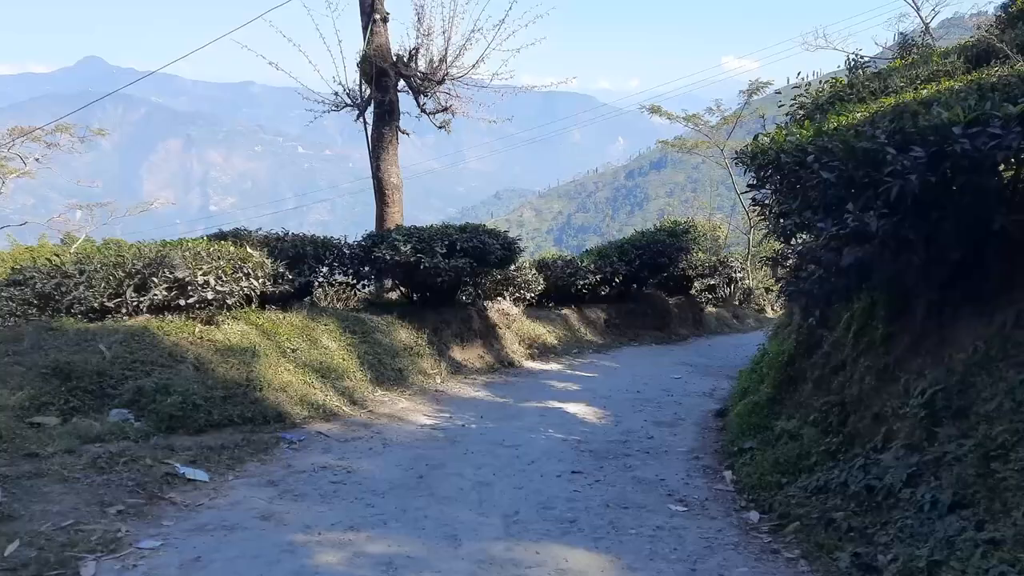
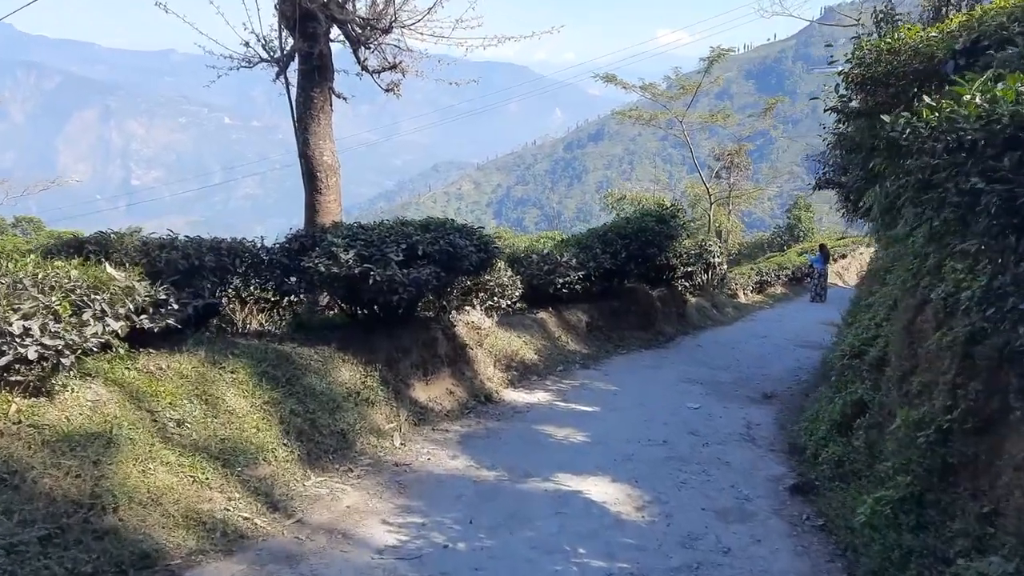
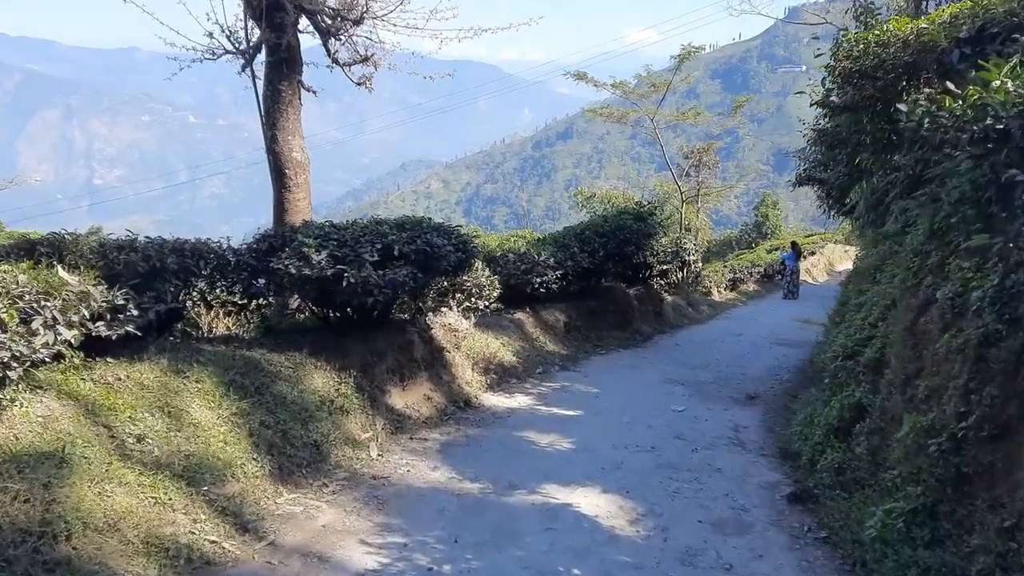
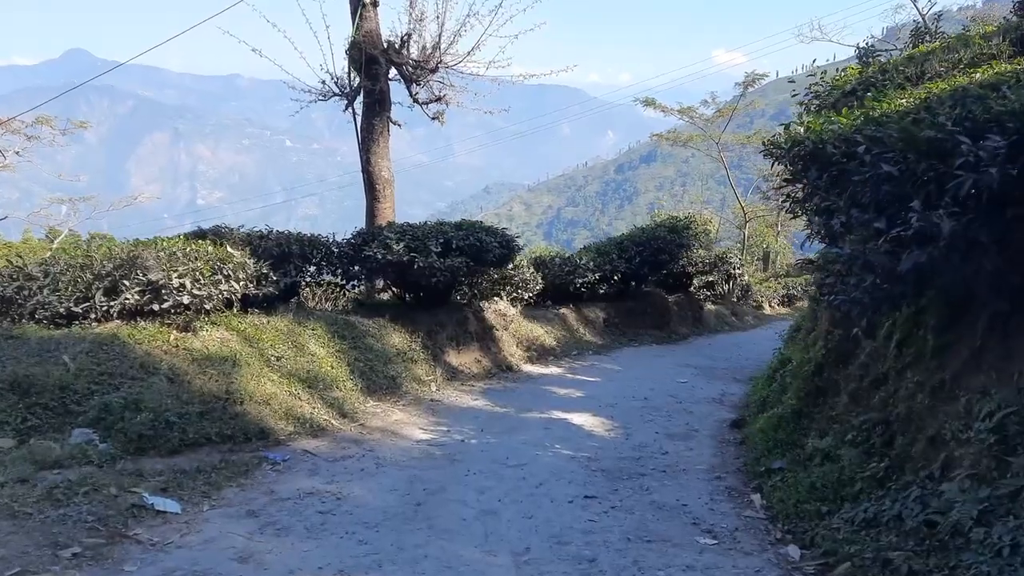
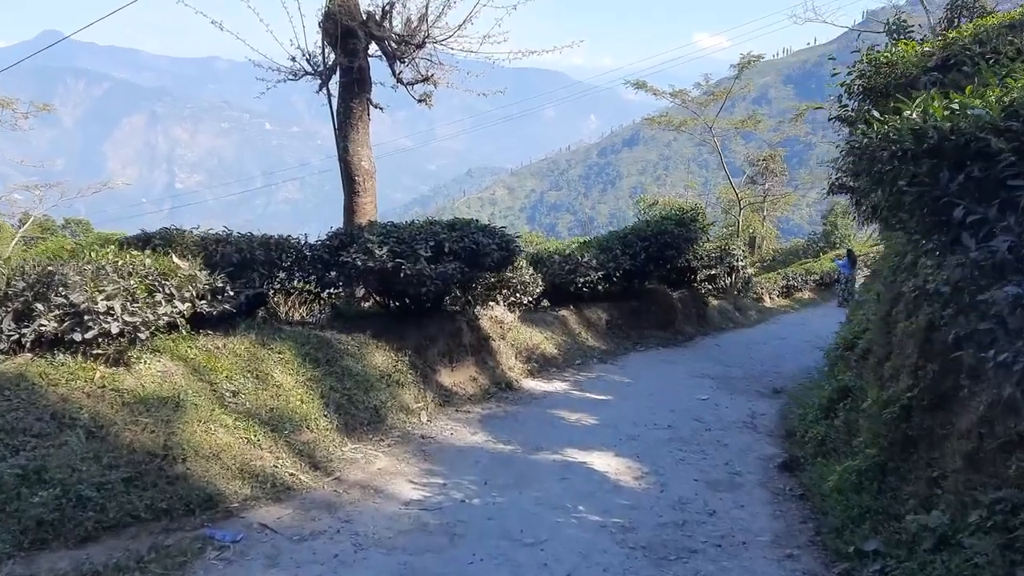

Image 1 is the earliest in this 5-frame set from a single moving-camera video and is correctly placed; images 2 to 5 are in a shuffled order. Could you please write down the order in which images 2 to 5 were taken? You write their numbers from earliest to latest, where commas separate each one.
4, 5, 2, 3
